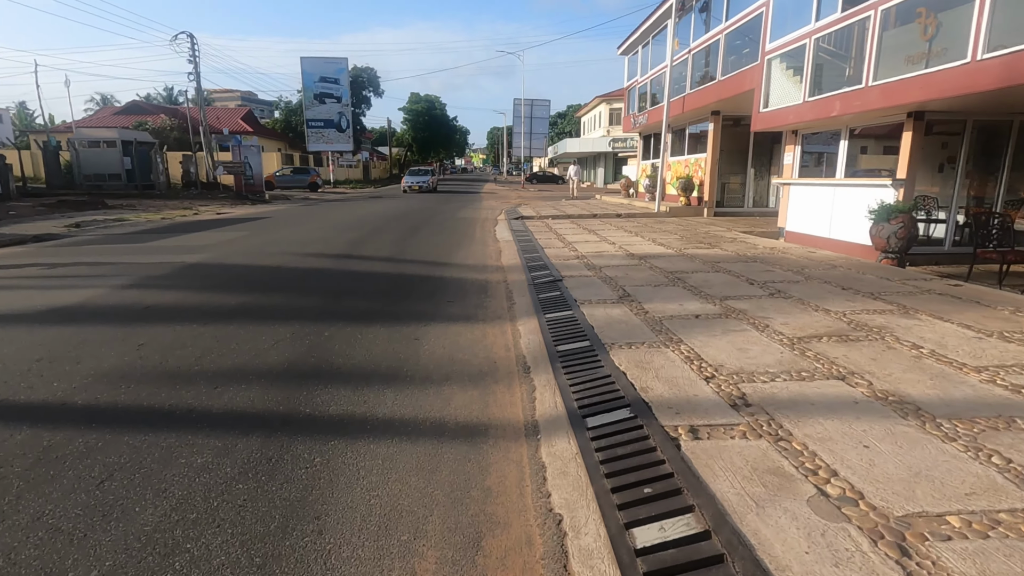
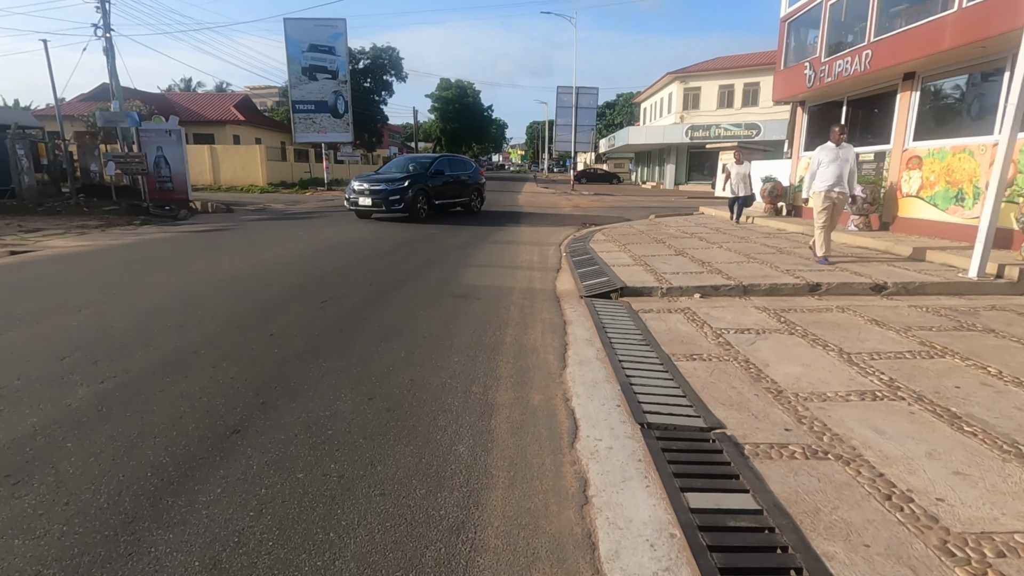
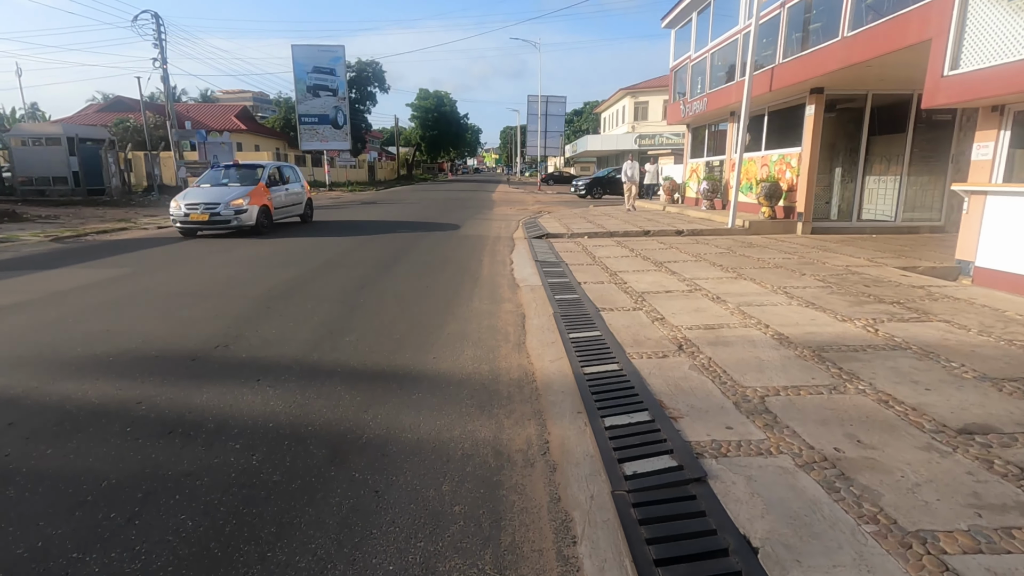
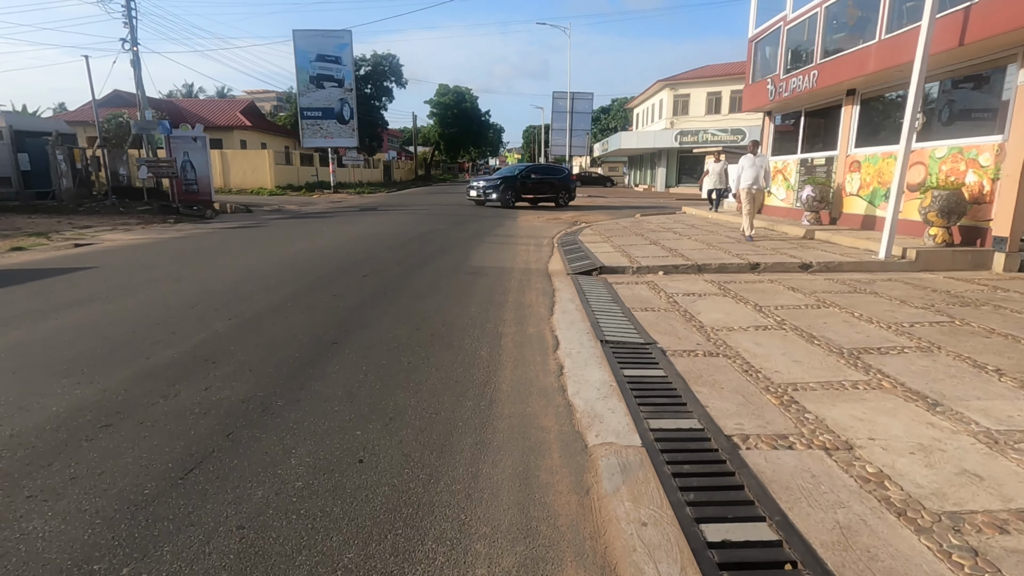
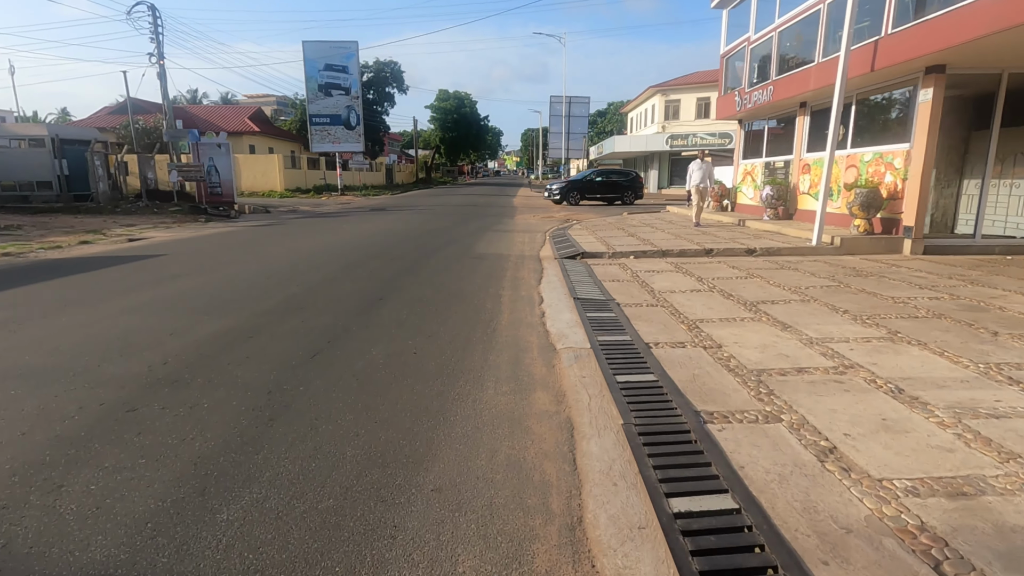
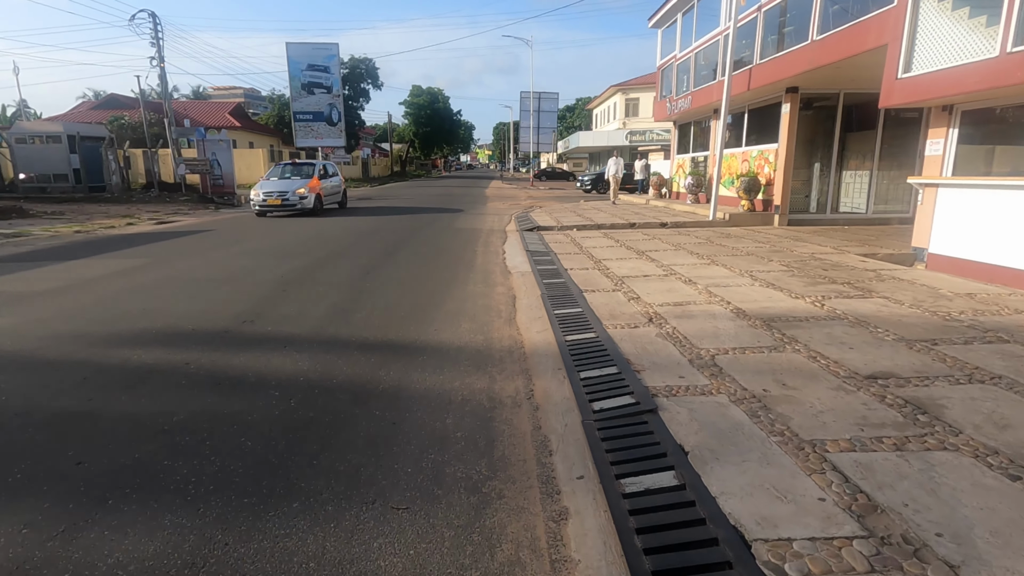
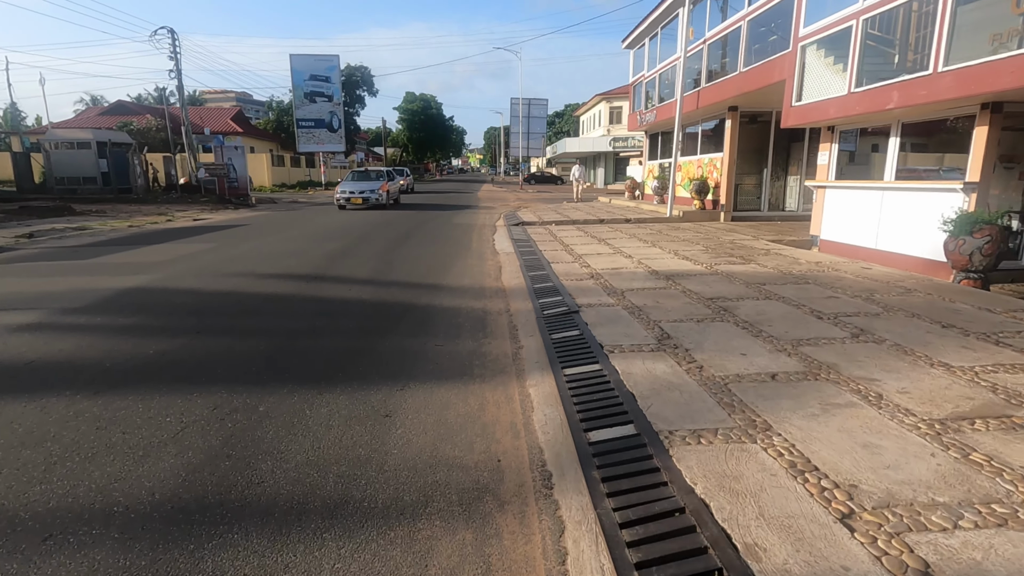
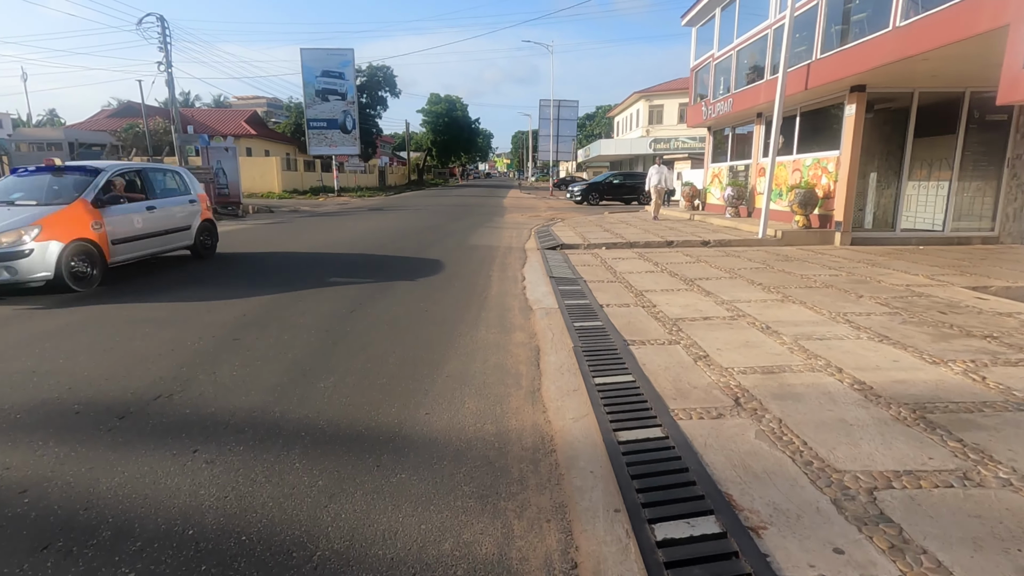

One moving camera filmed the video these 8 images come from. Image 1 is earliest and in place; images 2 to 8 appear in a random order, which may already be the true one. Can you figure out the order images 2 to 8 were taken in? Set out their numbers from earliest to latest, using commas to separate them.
7, 6, 3, 8, 5, 4, 2
